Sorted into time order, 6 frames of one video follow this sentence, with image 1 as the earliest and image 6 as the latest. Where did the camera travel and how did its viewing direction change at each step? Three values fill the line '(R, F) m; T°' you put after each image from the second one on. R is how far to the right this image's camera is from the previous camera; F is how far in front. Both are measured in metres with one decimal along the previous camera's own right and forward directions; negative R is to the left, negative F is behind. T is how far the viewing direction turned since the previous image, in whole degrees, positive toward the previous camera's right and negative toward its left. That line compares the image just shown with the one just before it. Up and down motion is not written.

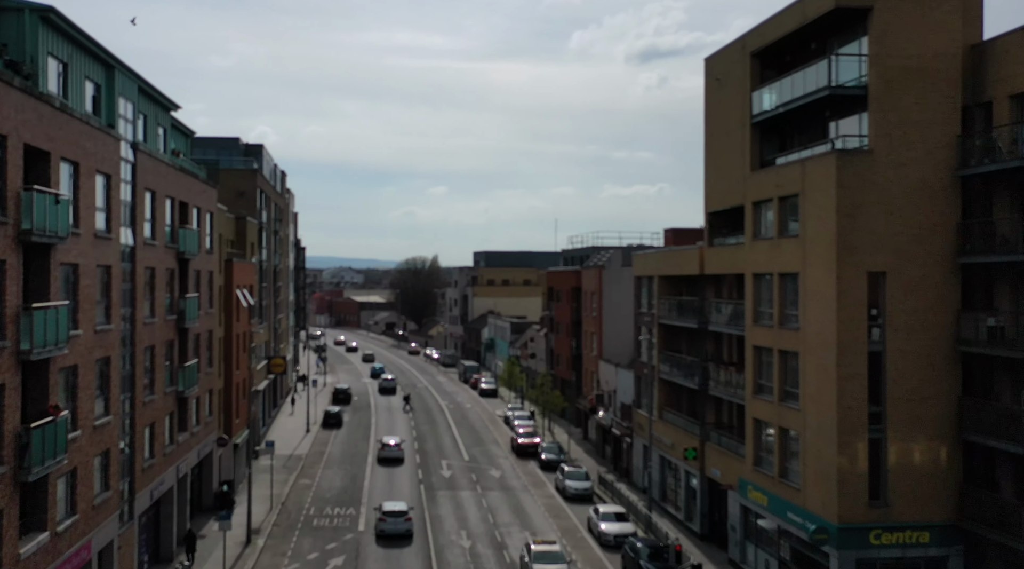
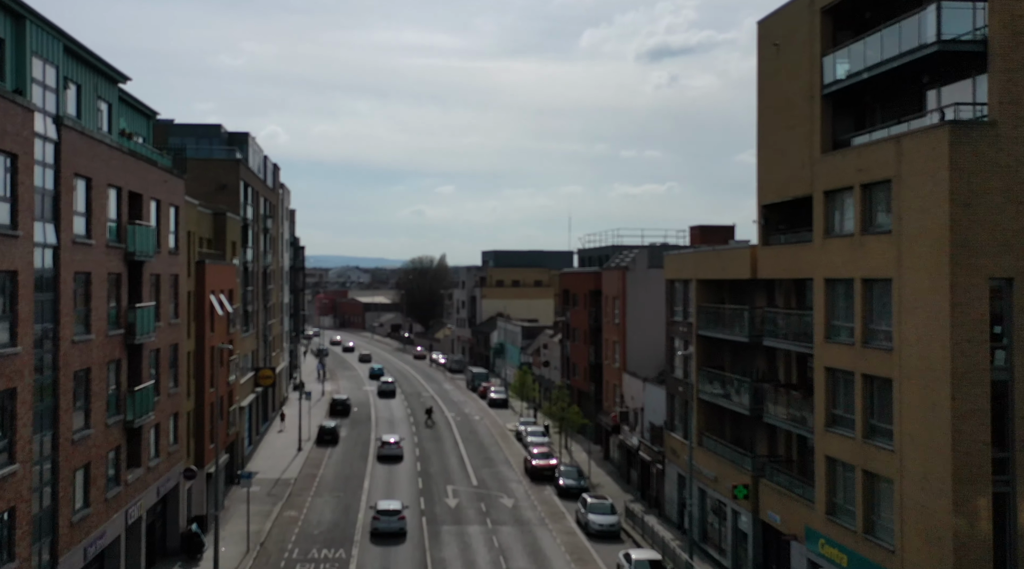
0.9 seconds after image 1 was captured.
(-0.3, +6.3) m; 0°
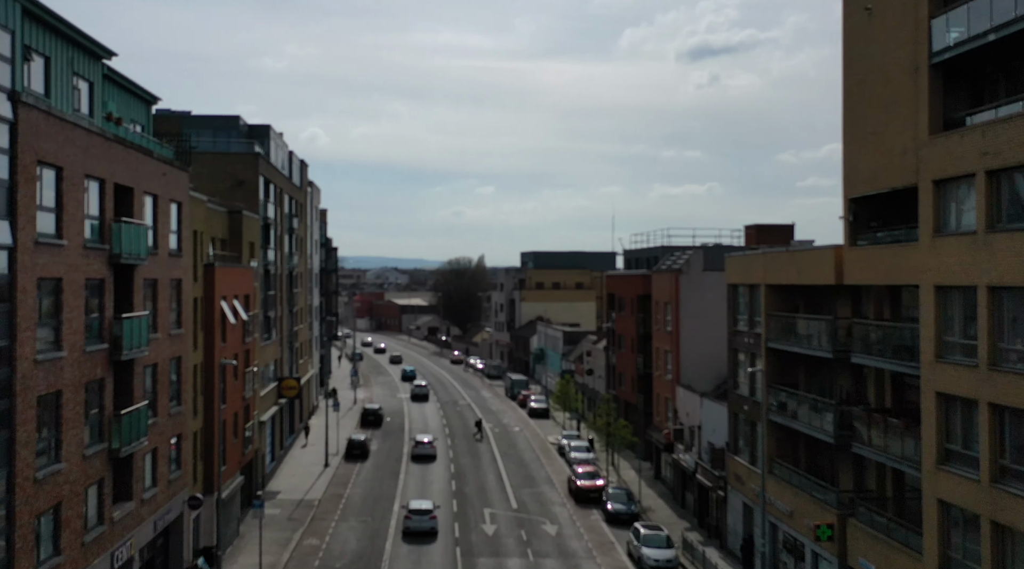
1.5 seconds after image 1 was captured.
(-0.2, +4.5) m; -2°
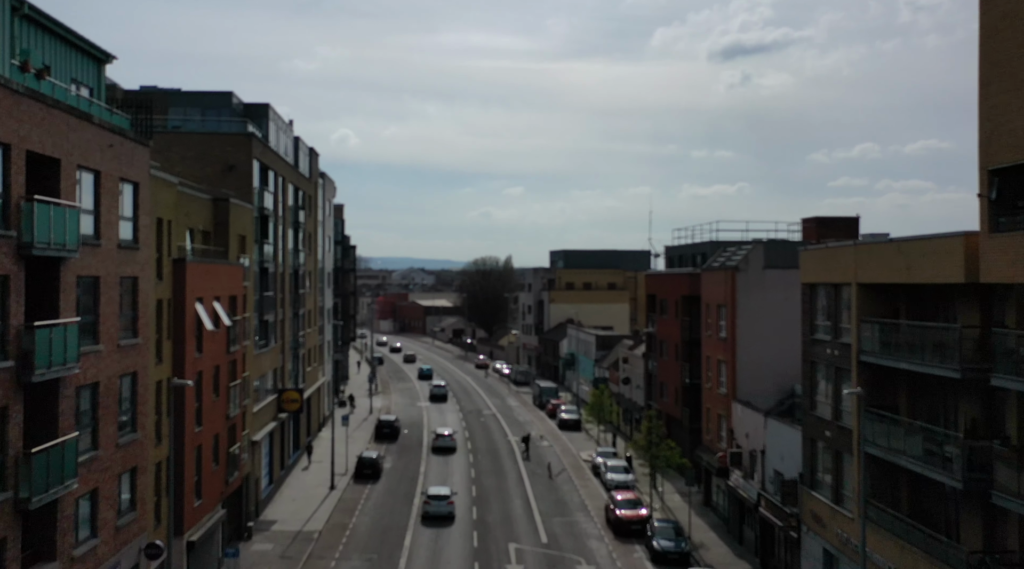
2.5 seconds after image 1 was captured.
(-0.1, +6.4) m; -2°
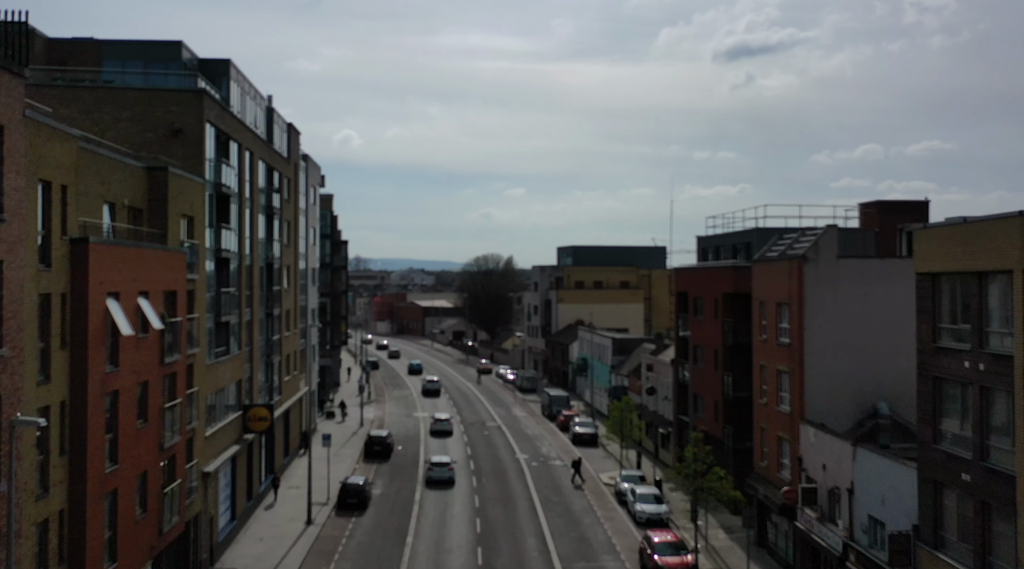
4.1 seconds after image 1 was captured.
(-0.5, +8.2) m; 0°
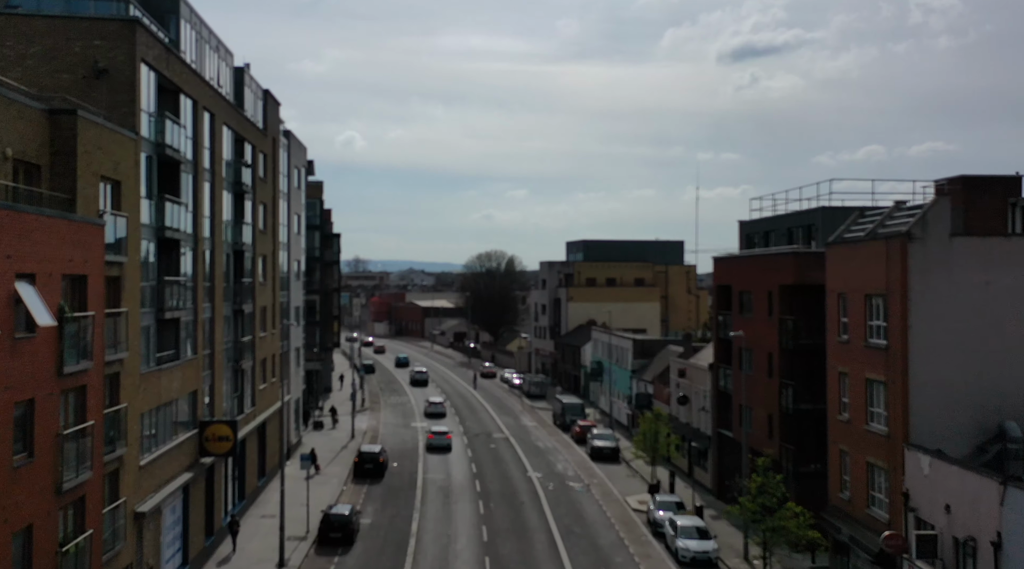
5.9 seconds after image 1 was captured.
(-0.6, +7.6) m; 0°
